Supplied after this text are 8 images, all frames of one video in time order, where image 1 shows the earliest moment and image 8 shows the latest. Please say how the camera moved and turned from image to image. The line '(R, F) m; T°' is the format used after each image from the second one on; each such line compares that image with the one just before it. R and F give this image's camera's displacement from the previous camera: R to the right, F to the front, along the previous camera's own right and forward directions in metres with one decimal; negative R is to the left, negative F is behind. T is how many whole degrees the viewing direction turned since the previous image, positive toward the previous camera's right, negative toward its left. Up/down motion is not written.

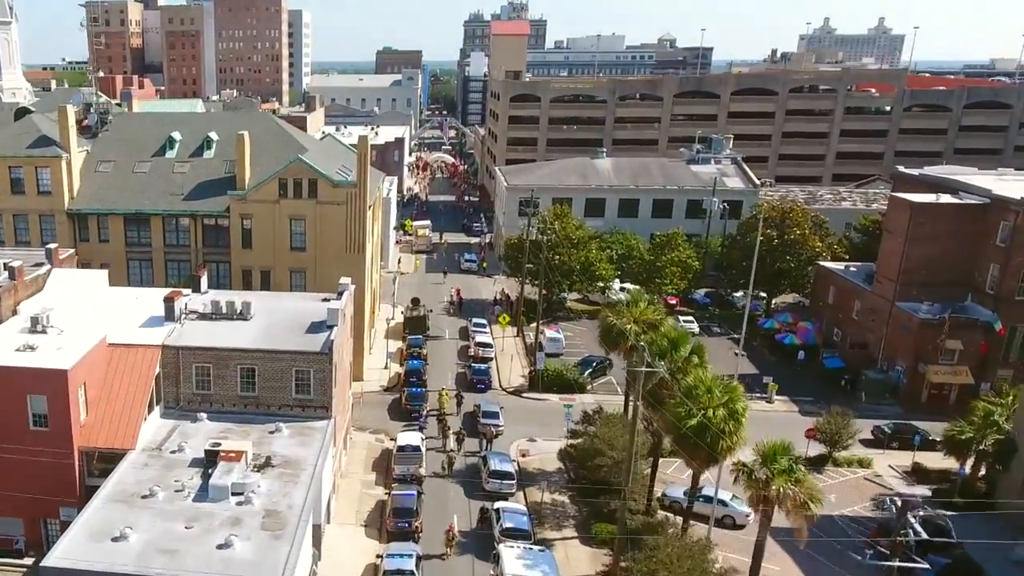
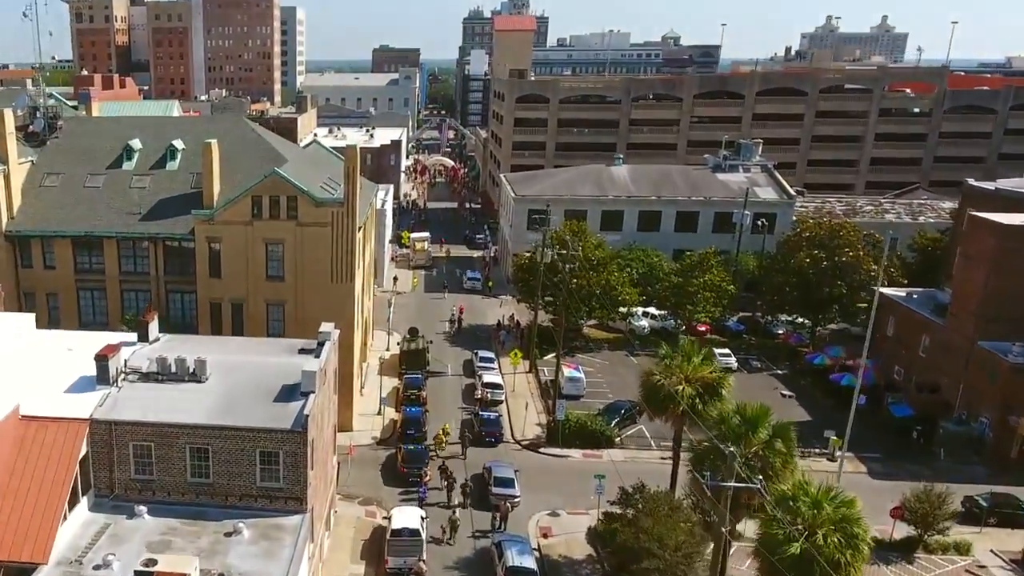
(-0.7, +6.9) m; 0°
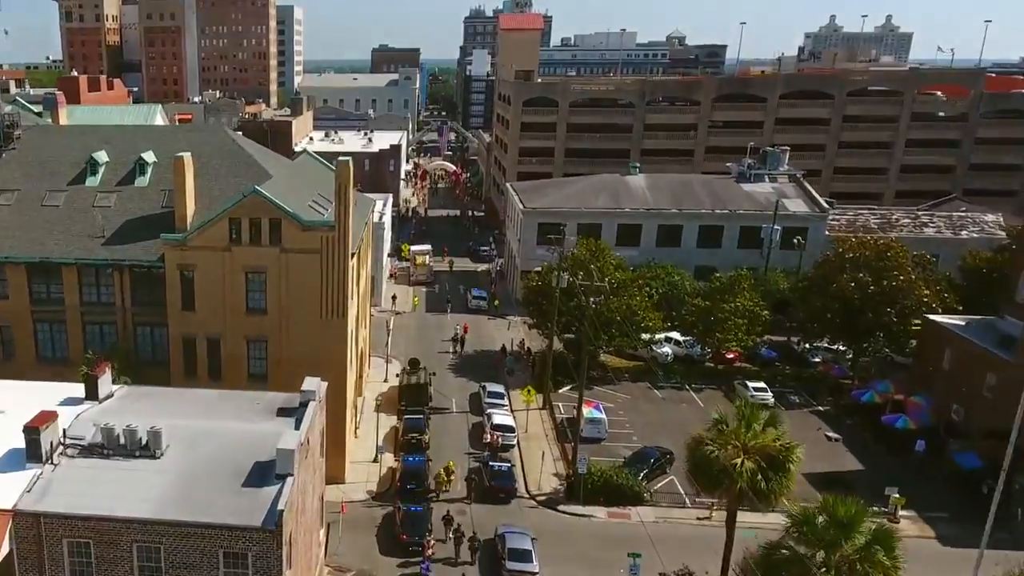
(-0.6, +4.9) m; 0°
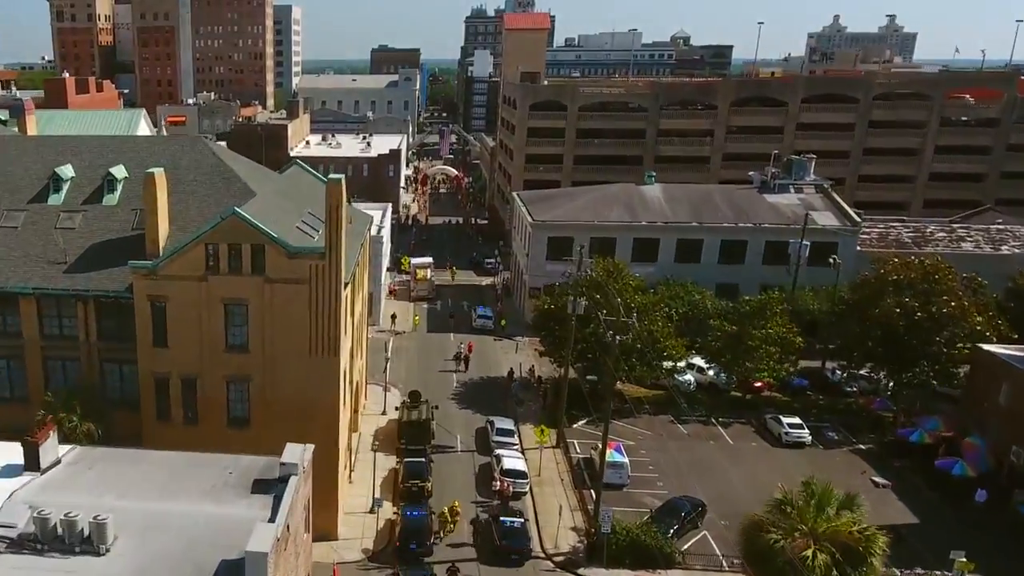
(-0.5, +4.0) m; 0°
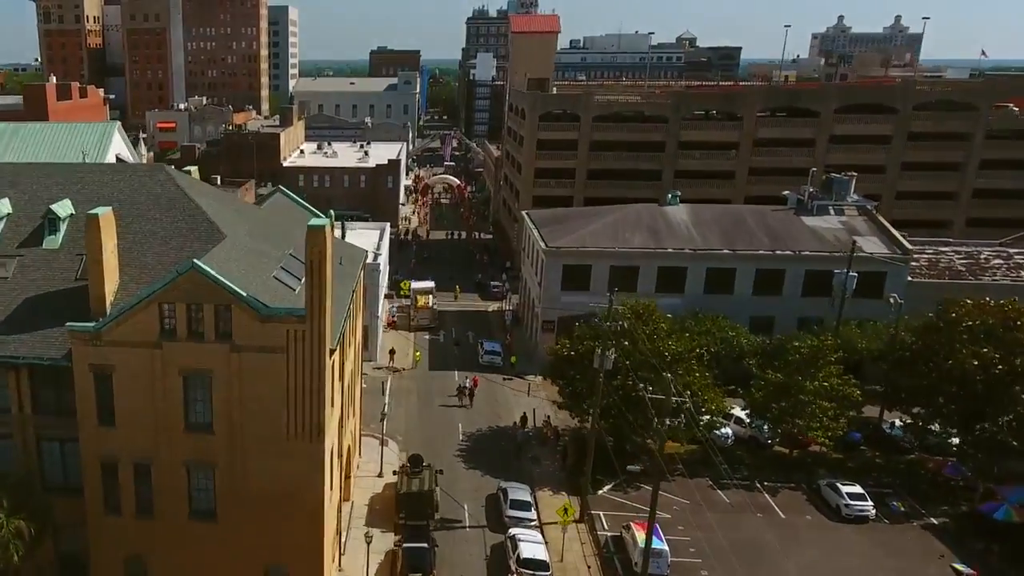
(-0.6, +5.5) m; 0°
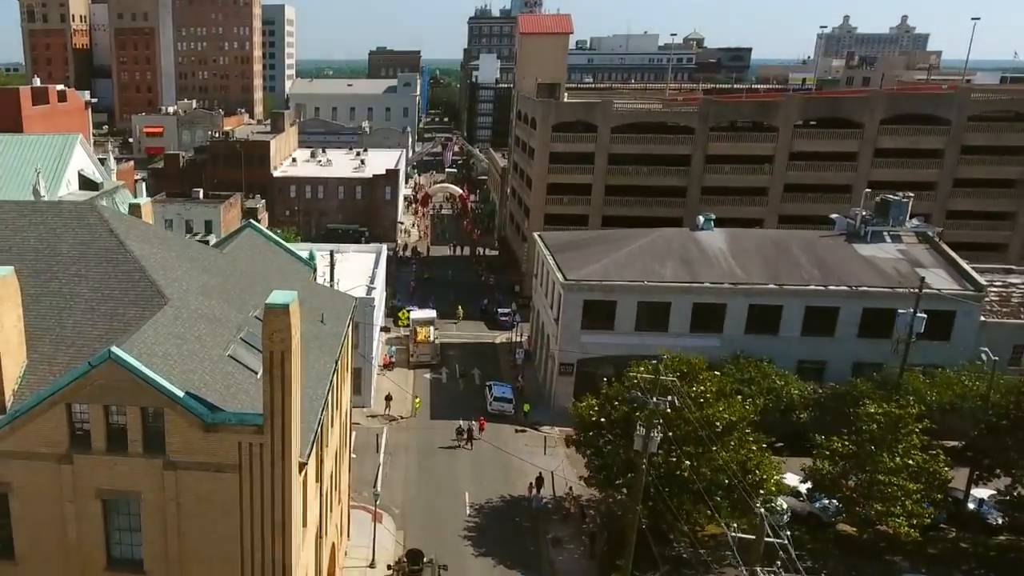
(-0.6, +6.3) m; 0°
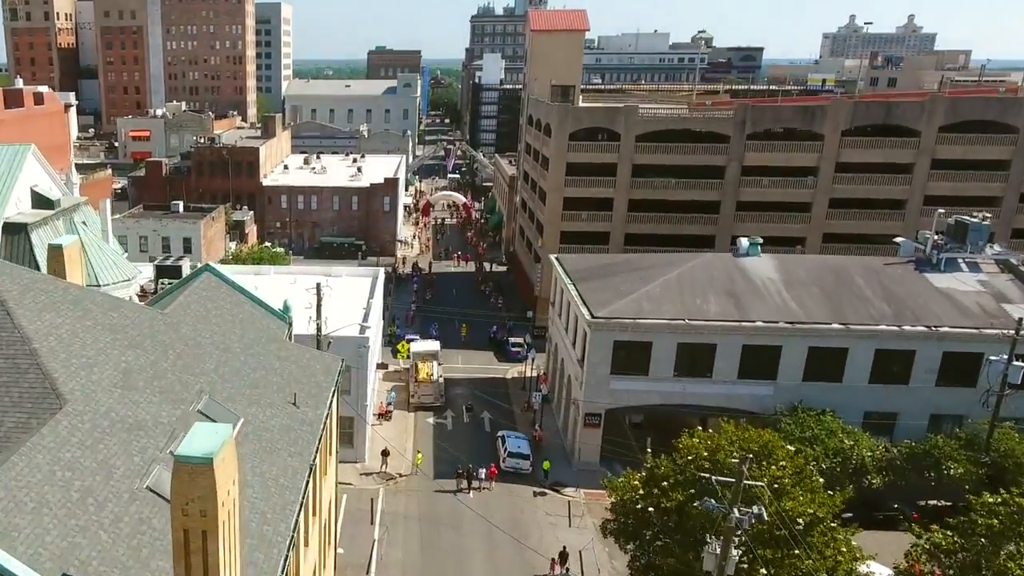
(-0.7, +6.4) m; 0°
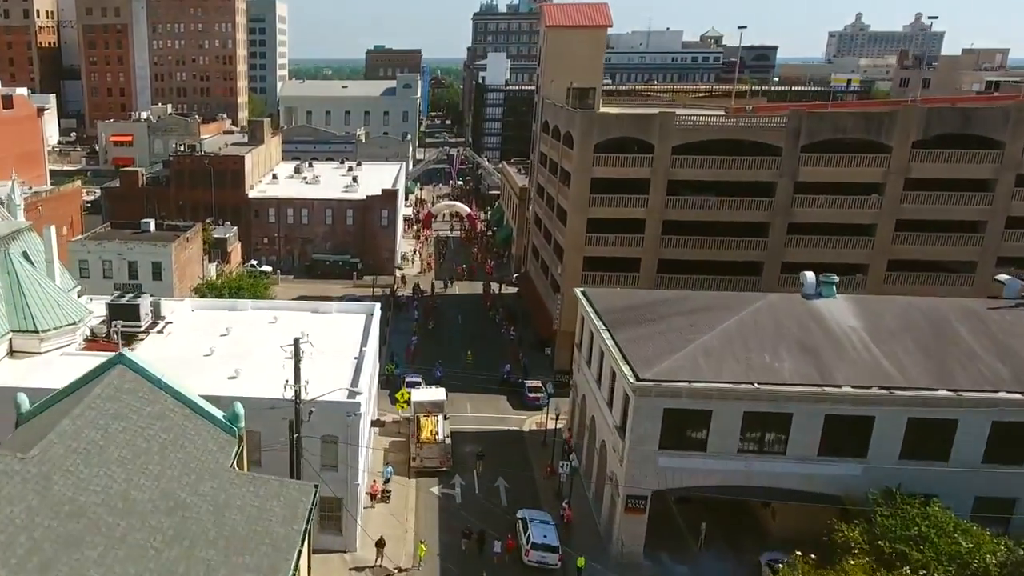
(-0.8, +7.3) m; 0°
